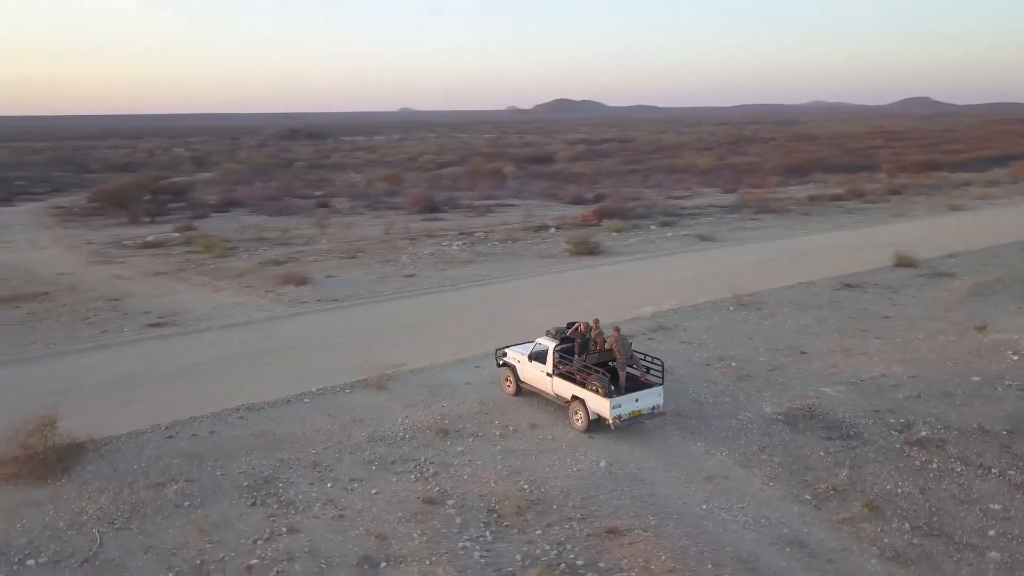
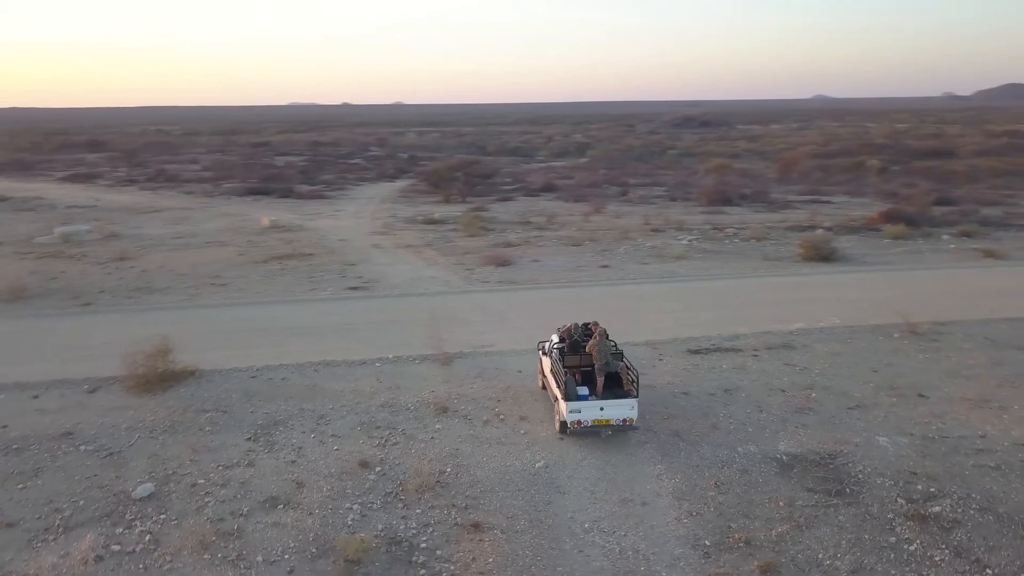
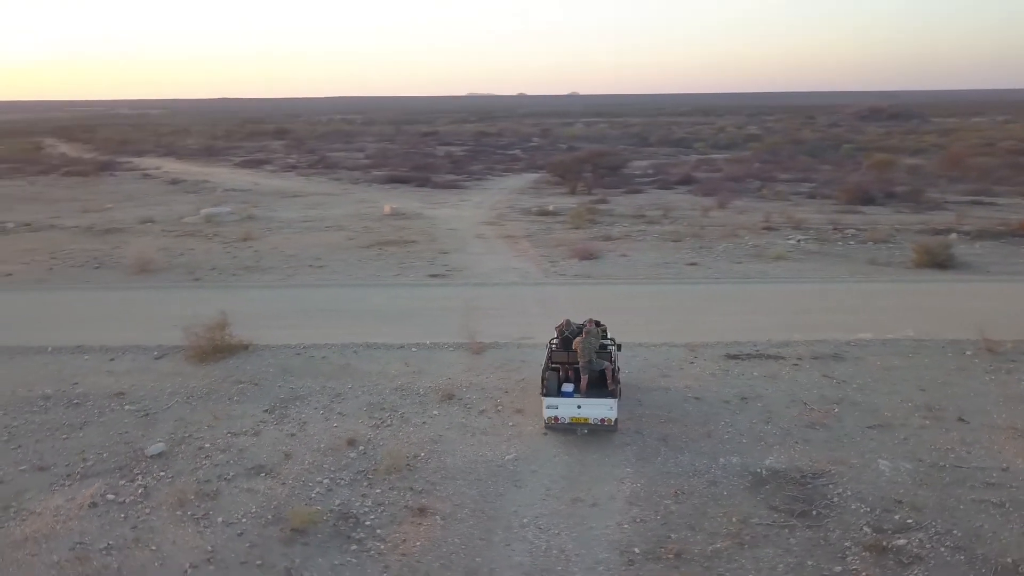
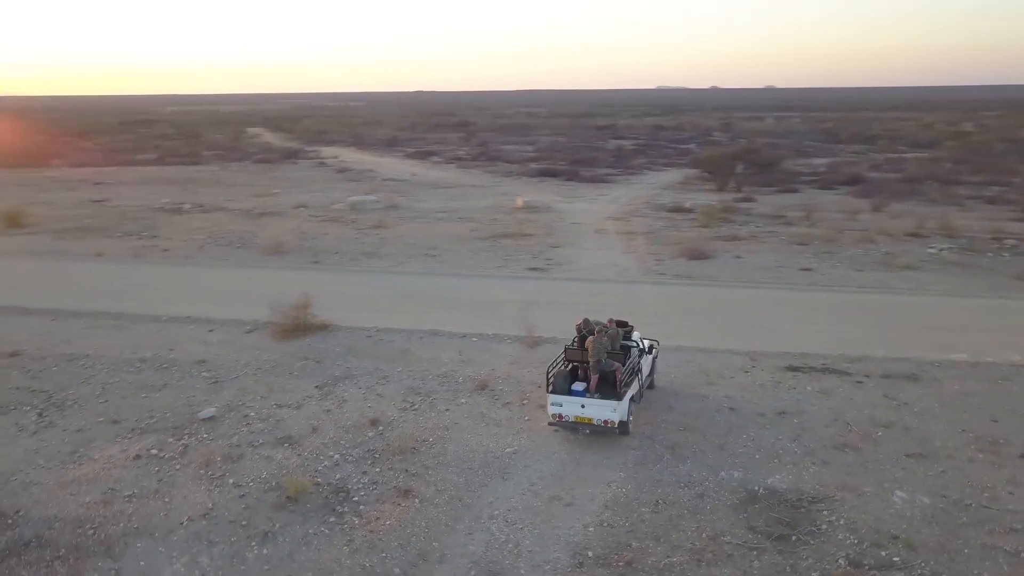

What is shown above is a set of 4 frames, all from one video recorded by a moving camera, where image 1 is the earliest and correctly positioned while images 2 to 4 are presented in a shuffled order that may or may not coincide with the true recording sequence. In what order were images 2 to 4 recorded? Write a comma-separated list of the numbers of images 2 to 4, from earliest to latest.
2, 3, 4
